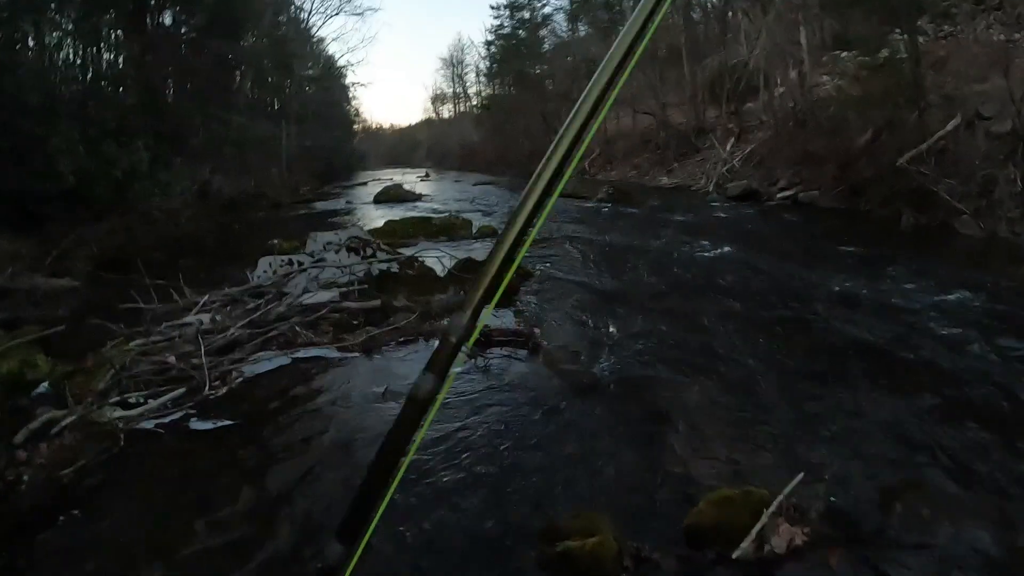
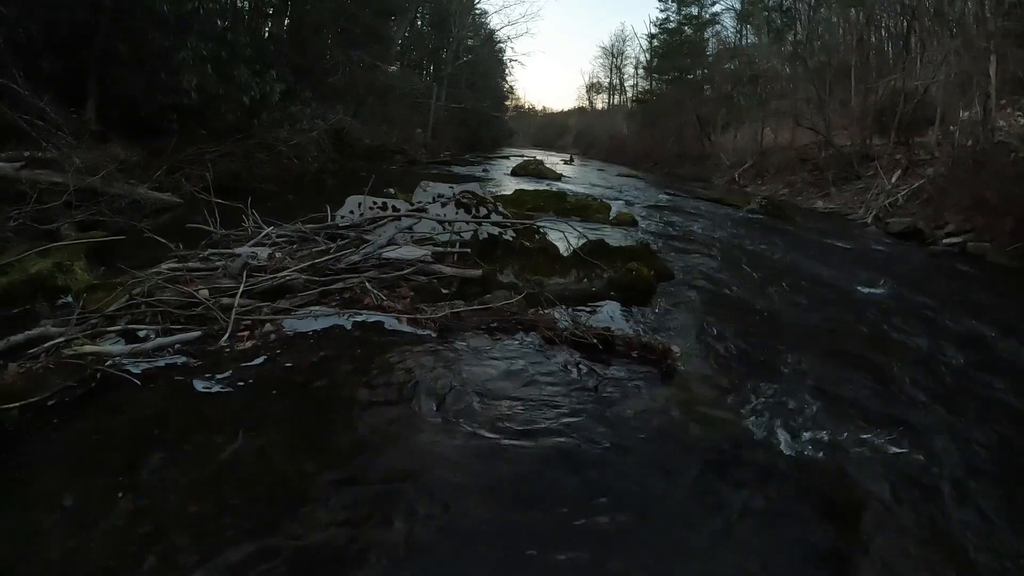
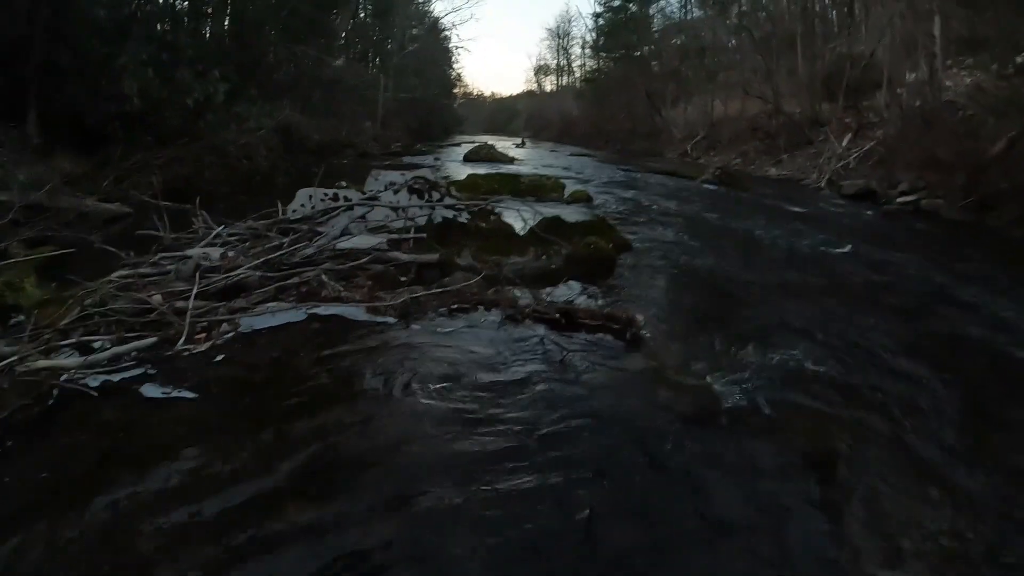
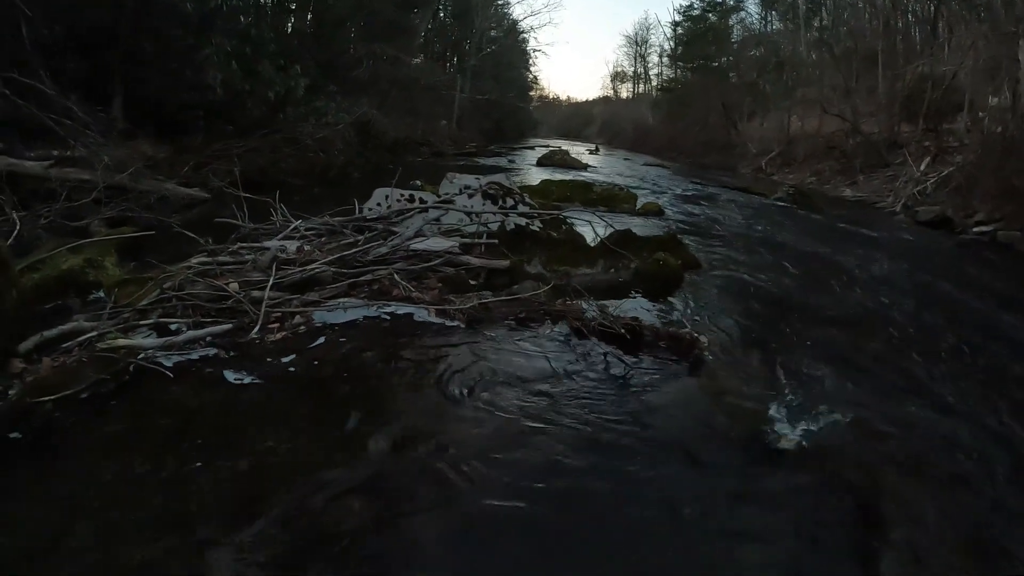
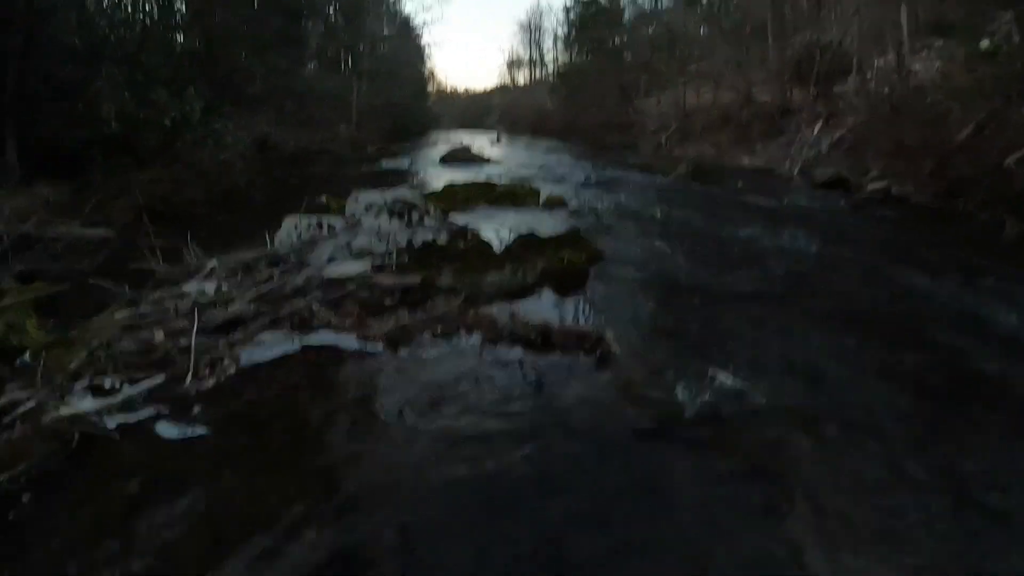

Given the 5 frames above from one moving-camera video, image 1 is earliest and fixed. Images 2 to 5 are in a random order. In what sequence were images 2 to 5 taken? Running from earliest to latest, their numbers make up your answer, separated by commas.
5, 3, 2, 4
